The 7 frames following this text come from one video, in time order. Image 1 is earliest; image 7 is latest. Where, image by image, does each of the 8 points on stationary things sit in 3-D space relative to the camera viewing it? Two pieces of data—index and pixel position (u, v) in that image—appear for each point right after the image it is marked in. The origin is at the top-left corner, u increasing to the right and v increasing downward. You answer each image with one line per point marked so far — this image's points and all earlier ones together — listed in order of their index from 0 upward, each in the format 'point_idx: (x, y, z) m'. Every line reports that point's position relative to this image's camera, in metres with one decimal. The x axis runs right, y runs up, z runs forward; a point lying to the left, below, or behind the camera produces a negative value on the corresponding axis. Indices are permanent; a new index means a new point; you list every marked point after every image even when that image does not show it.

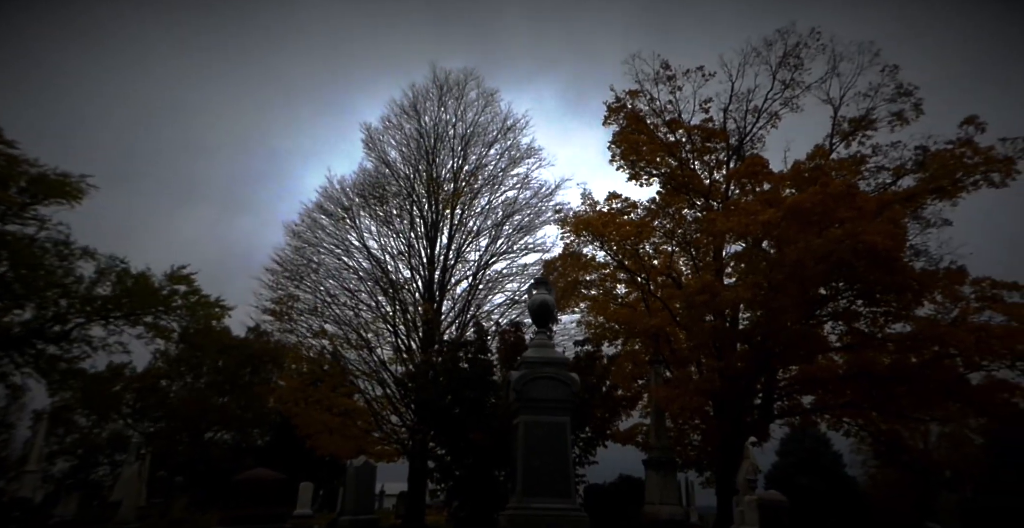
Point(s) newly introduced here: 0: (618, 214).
0: (+2.9, +1.4, +19.2) m
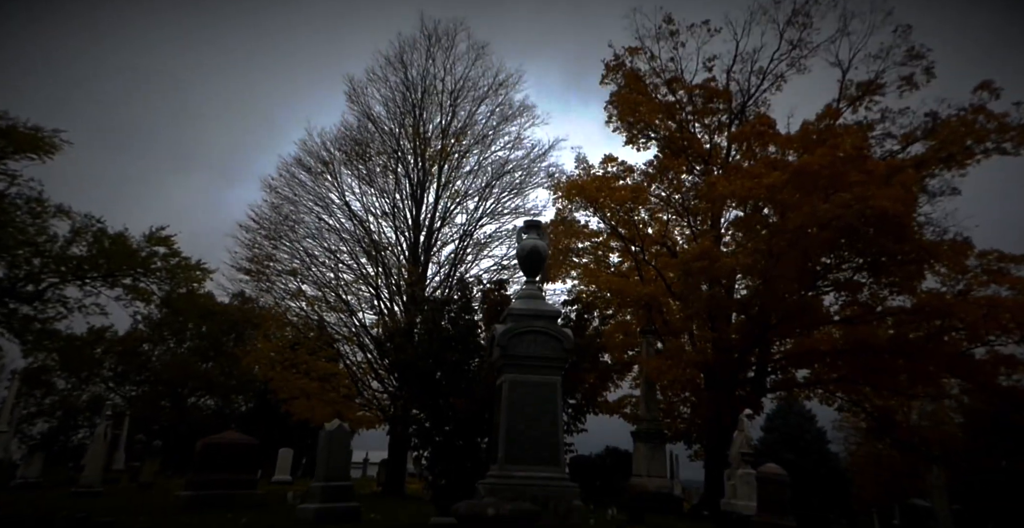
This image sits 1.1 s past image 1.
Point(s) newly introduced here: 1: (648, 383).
0: (+2.7, +2.3, +18.5) m
1: (+3.4, -3.0, +17.5) m
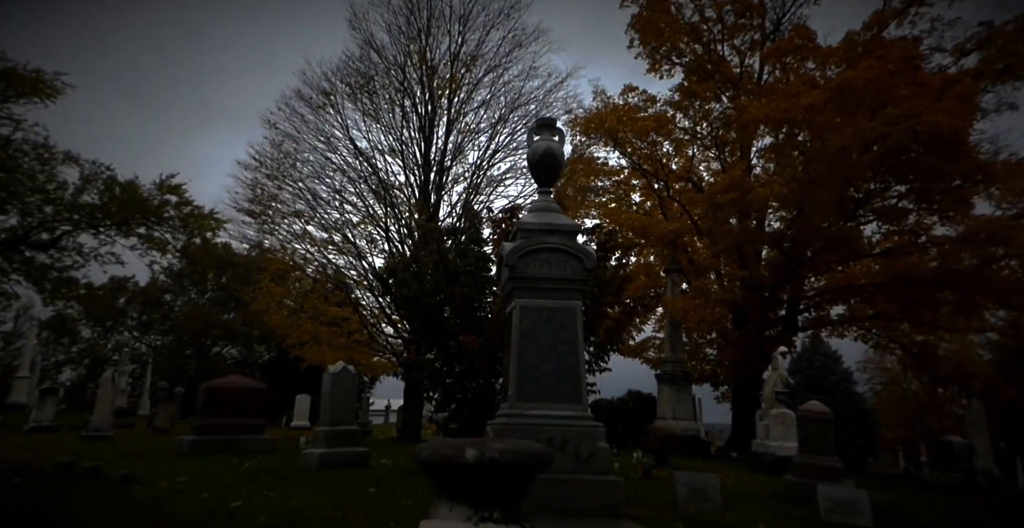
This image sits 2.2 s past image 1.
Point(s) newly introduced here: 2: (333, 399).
0: (+3.1, +3.8, +17.3) m
1: (+3.8, -1.4, +16.8) m
2: (-2.3, -1.7, +9.0) m
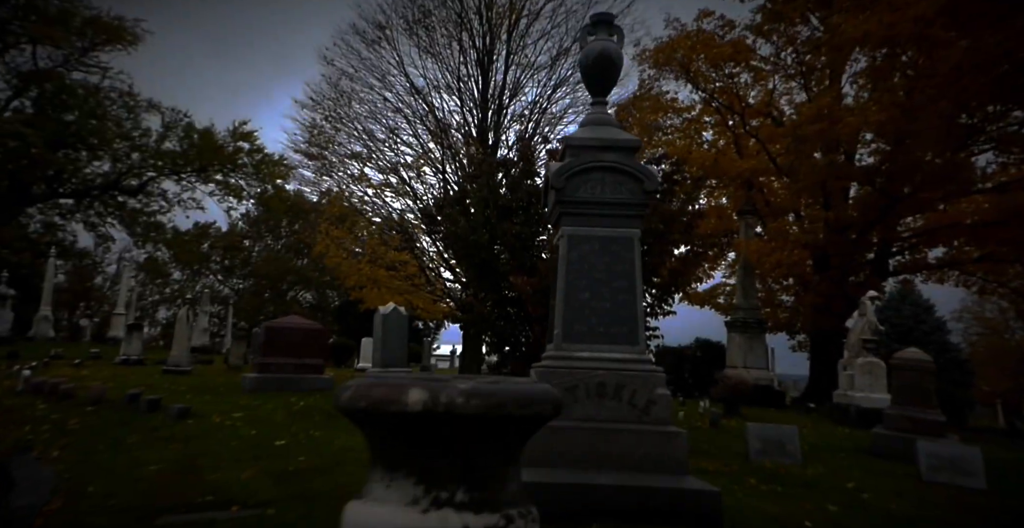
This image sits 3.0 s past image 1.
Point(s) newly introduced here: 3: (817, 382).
0: (+4.6, +5.2, +16.0) m
1: (+5.3, -0.1, +15.8) m
2: (-1.6, -1.0, +8.7) m
3: (+7.0, -2.7, +16.1) m
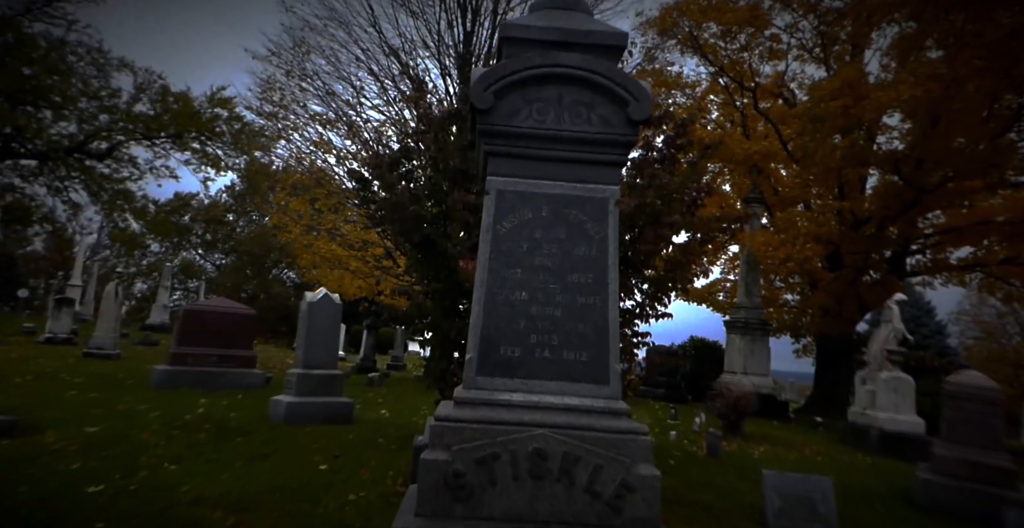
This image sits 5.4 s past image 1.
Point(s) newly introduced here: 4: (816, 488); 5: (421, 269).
0: (+4.3, +5.4, +14.3) m
1: (+4.8, +0.1, +14.2) m
2: (-2.0, -0.7, +7.1) m
3: (+6.5, -2.6, +14.6) m
4: (+1.9, -1.4, +4.4) m
5: (-0.8, -0.1, +6.5) m
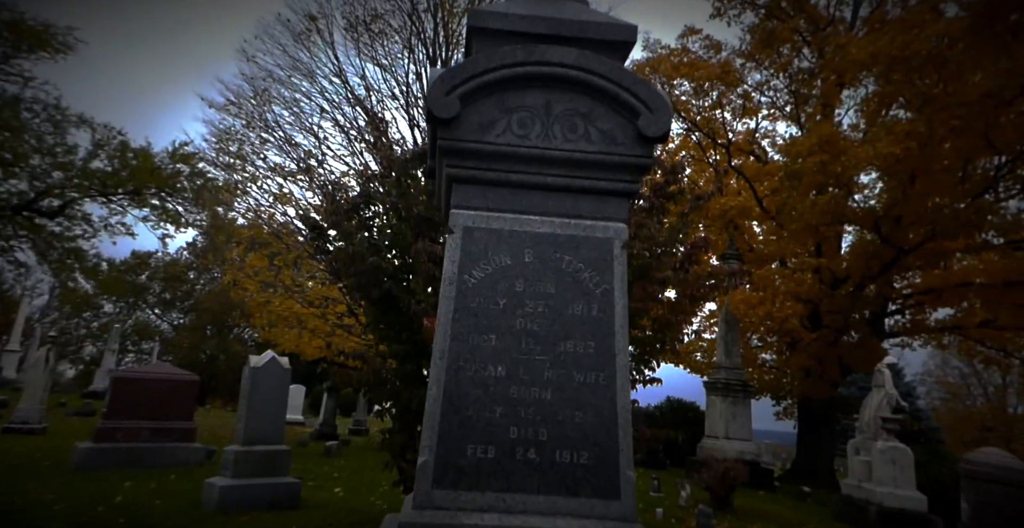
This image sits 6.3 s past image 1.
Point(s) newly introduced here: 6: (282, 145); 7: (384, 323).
0: (+3.7, +4.2, +14.3) m
1: (+4.2, -1.1, +13.7) m
2: (-2.3, -1.3, +6.3) m
3: (+5.8, -3.8, +14.0) m
4: (+1.7, -1.7, +3.7) m
5: (-1.1, -0.6, +5.8) m
6: (-4.1, +2.1, +12.9) m
7: (-1.0, -0.5, +5.7) m
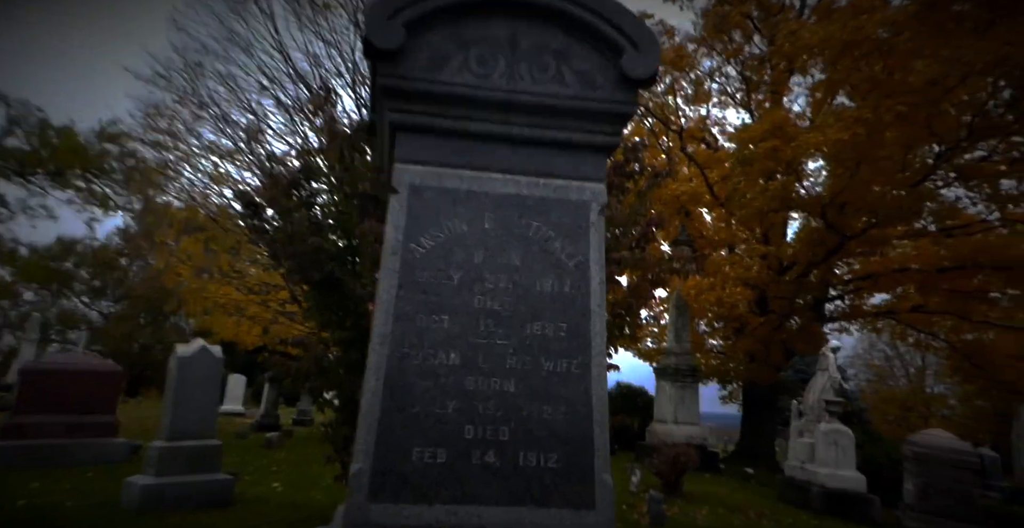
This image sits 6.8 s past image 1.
0: (+2.7, +4.5, +14.1) m
1: (+3.3, -0.8, +13.7) m
2: (-2.7, -1.1, +5.8) m
3: (+4.8, -3.5, +14.1) m
4: (+1.5, -1.6, +3.6) m
5: (-1.5, -0.4, +5.4) m
6: (-5.0, +2.4, +12.2) m
7: (-1.4, -0.3, +5.4) m
